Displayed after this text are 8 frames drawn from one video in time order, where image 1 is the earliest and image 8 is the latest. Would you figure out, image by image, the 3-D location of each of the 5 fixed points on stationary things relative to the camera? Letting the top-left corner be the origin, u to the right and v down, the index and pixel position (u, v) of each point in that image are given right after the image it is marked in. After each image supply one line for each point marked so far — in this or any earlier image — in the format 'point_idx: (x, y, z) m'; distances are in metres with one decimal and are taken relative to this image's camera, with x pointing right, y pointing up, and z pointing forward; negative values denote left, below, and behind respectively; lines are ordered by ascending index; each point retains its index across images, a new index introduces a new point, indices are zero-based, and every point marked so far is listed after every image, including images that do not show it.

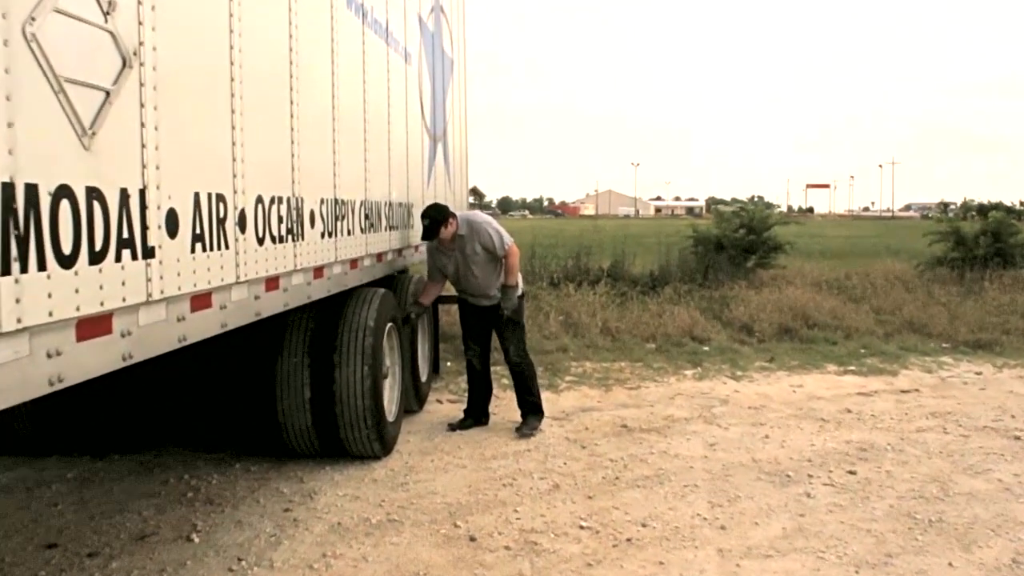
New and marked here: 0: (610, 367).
0: (+0.8, -0.7, +9.1) m
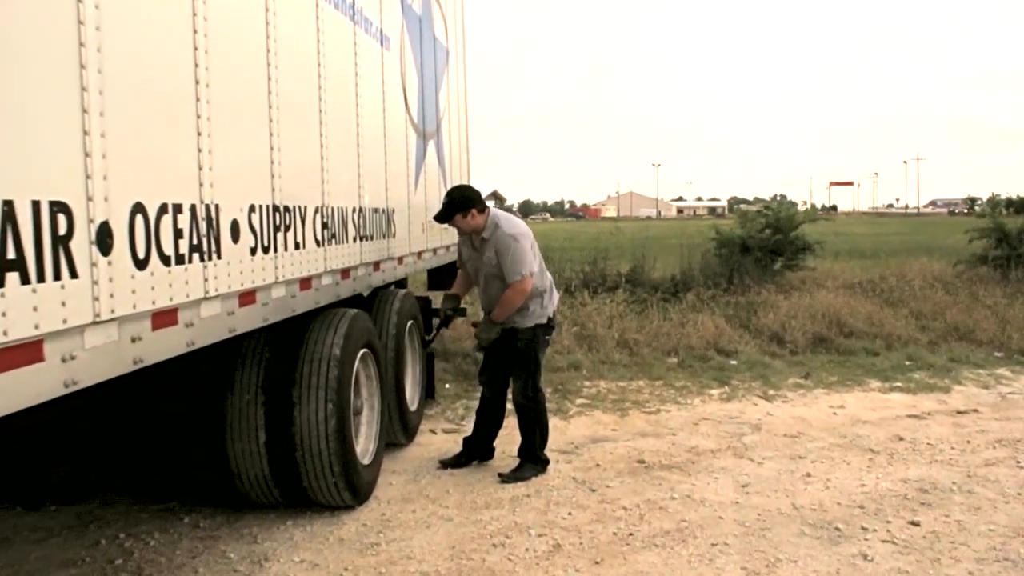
0: (+0.9, -0.8, +8.1) m
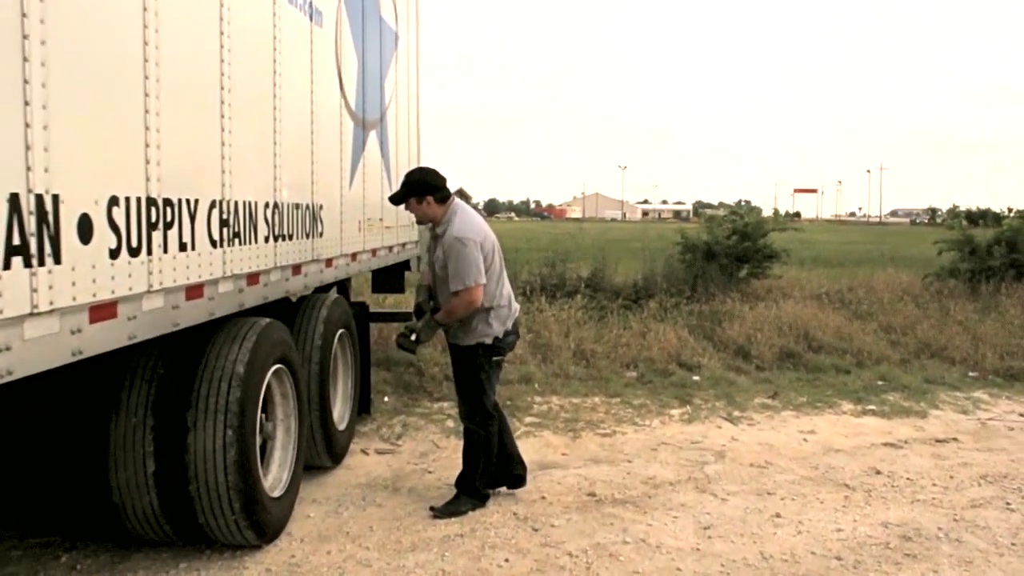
0: (+0.5, -0.8, +7.5) m
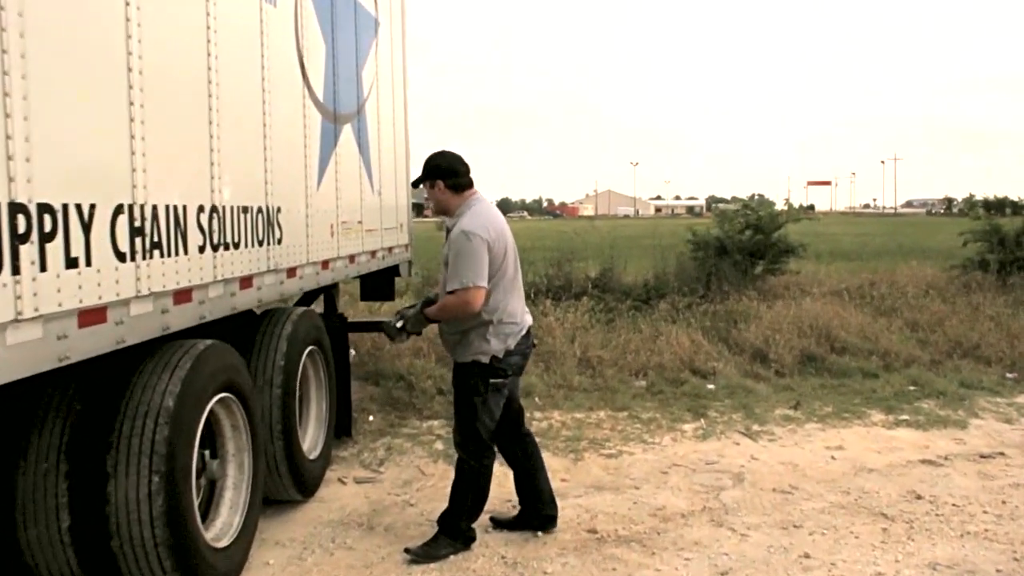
0: (+0.5, -0.9, +6.8) m
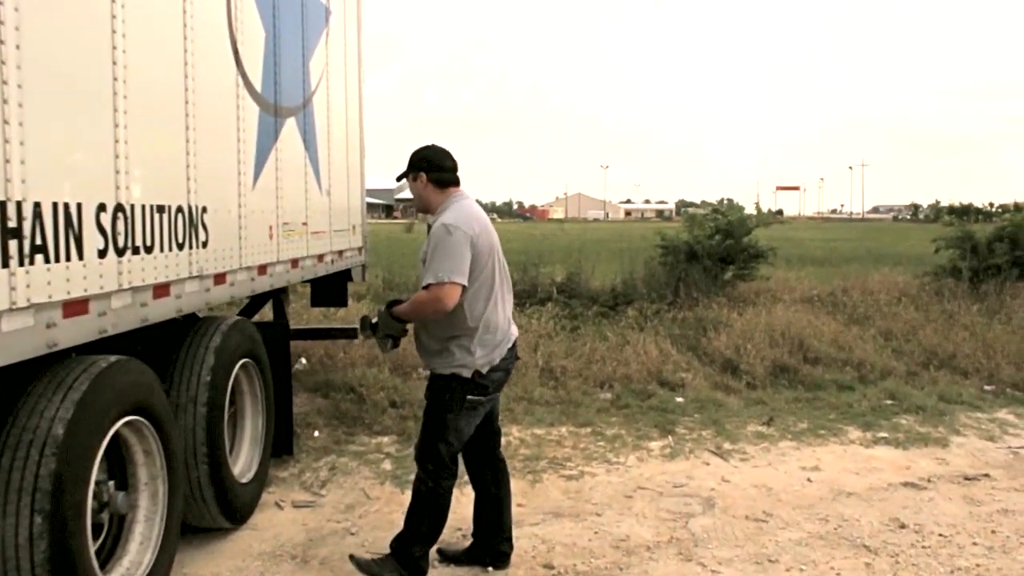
0: (+0.2, -0.9, +6.4) m
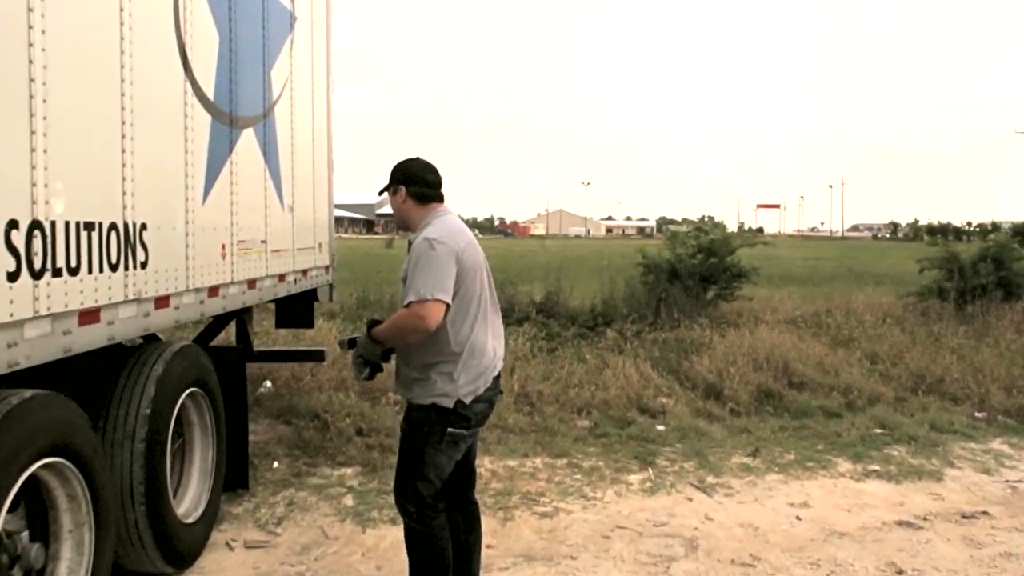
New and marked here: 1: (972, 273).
0: (0.0, -1.0, +6.1) m
1: (+6.1, +0.2, +13.9) m
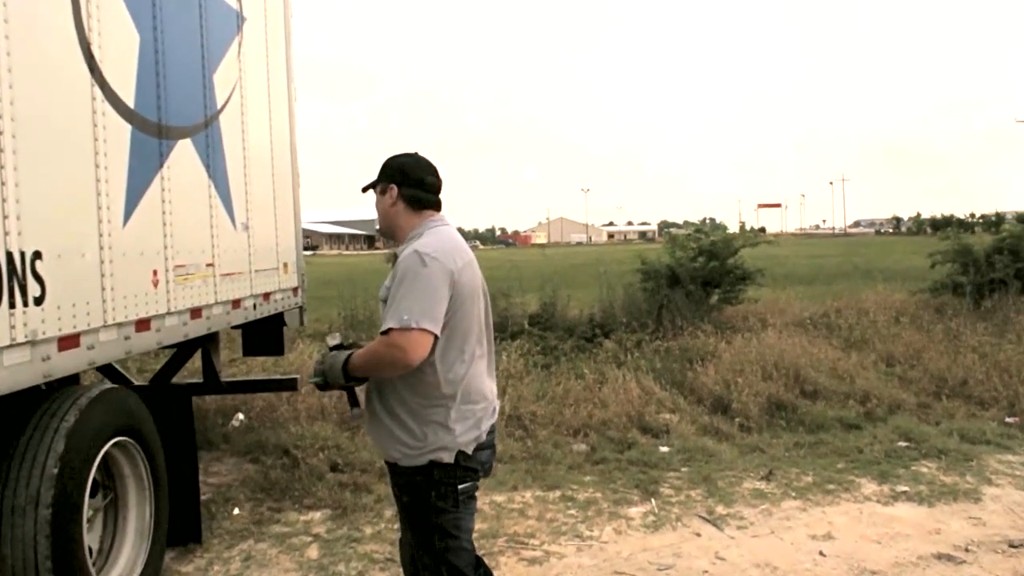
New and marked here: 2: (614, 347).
0: (0.0, -1.1, +5.4) m
1: (+6.0, +0.3, +13.3) m
2: (+1.0, -0.6, +10.7) m
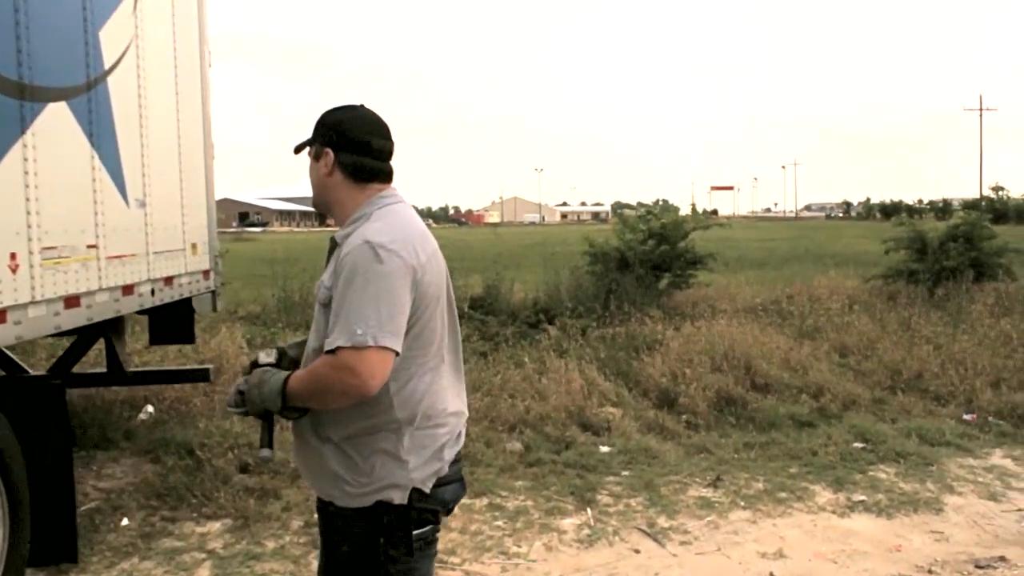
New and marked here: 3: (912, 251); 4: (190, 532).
0: (-0.4, -1.1, +4.9) m
1: (+5.3, +0.4, +13.0) m
2: (+0.4, -0.4, +10.3) m
3: (+5.0, +0.5, +13.2) m
4: (-1.5, -1.1, +4.8) m
